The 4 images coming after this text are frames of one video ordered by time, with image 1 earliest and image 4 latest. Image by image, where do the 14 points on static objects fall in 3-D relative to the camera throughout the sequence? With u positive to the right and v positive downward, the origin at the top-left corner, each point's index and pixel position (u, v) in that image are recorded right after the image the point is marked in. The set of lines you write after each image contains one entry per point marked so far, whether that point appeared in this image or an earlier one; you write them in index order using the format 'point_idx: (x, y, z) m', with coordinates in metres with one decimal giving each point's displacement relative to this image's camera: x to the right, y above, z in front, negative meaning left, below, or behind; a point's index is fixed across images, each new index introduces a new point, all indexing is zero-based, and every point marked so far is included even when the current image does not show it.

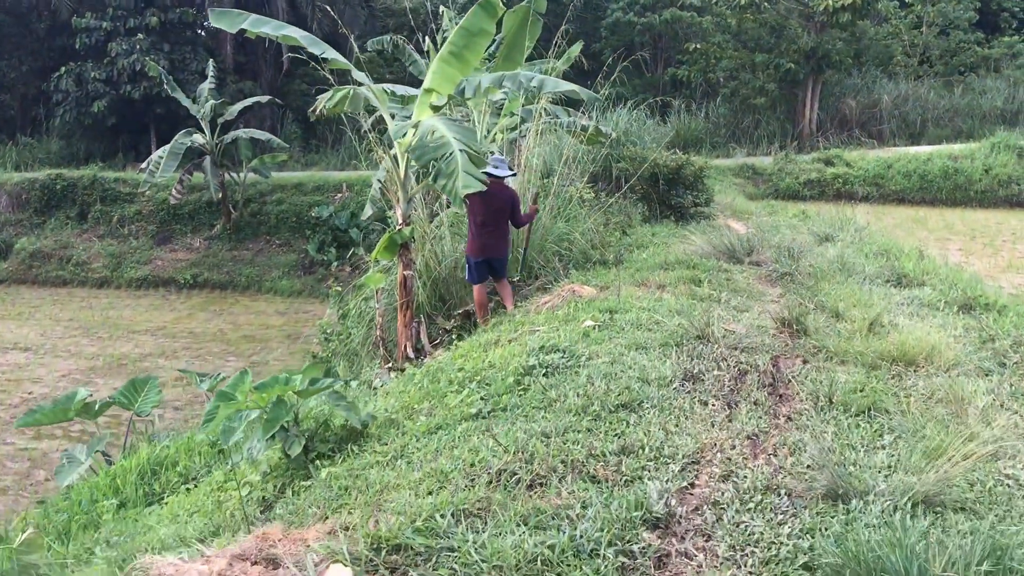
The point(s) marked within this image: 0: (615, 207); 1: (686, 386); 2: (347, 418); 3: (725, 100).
0: (+0.9, +0.7, +8.5) m
1: (+0.6, -0.3, +3.4) m
2: (-0.6, -0.4, +3.3) m
3: (+3.1, +2.8, +14.3) m
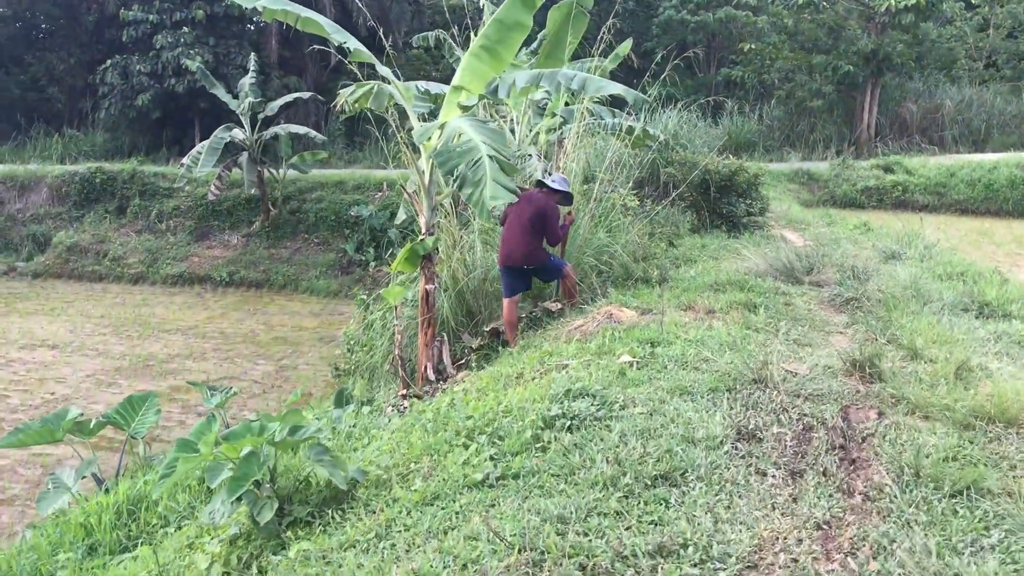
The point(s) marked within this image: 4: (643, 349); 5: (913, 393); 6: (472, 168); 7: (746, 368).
0: (+1.2, +0.6, +7.8) m
1: (+0.7, -0.5, +2.8) m
2: (-0.5, -0.5, +2.7) m
3: (+3.7, +2.6, +13.5) m
4: (+0.5, -0.2, +3.9) m
5: (+1.4, -0.4, +3.3) m
6: (-0.2, +0.6, +4.5) m
7: (+0.9, -0.3, +3.6) m
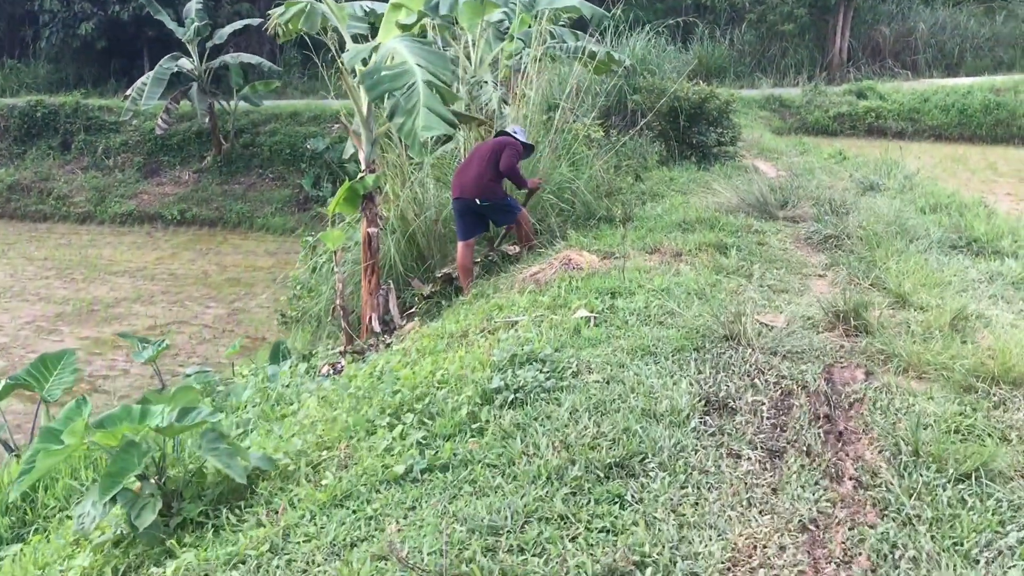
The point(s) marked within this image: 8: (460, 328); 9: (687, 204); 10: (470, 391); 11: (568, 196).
0: (+0.9, +1.1, +7.4) m
1: (+0.5, -0.3, +2.4) m
2: (-0.7, -0.4, +2.3) m
3: (+3.2, +3.5, +13.0) m
4: (+0.3, 0.0, +3.5) m
5: (+1.2, -0.2, +3.0) m
6: (-0.4, +0.8, +4.0) m
7: (+0.7, -0.1, +3.1) m
8: (-0.2, -0.1, +3.5) m
9: (+1.0, +0.5, +5.8) m
10: (-0.1, -0.3, +2.6) m
11: (+0.3, +0.6, +5.9) m
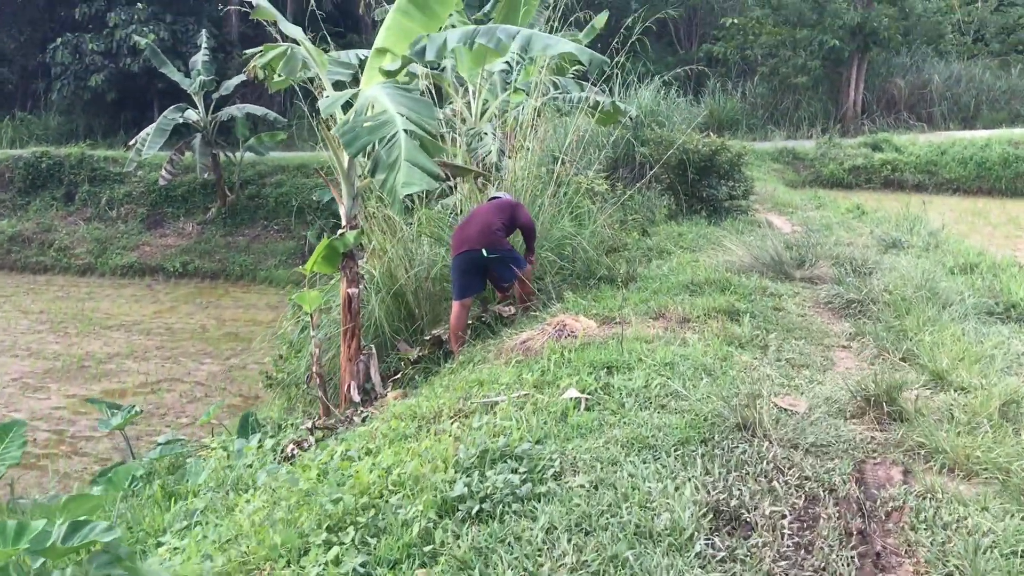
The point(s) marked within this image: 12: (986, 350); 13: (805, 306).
0: (+0.9, +0.6, +7.0) m
1: (+0.4, -0.5, +2.0) m
2: (-0.8, -0.6, +1.9) m
3: (+3.3, +2.8, +12.7) m
4: (+0.3, -0.3, +3.1) m
5: (+1.1, -0.4, +2.5) m
6: (-0.5, +0.5, +3.6) m
7: (+0.6, -0.3, +2.7) m
8: (-0.3, -0.4, +3.1) m
9: (+1.0, +0.2, +5.4) m
10: (-0.2, -0.5, +2.2) m
11: (+0.3, +0.2, +5.5) m
12: (+1.7, -0.2, +3.4) m
13: (+1.3, -0.1, +4.3) m
